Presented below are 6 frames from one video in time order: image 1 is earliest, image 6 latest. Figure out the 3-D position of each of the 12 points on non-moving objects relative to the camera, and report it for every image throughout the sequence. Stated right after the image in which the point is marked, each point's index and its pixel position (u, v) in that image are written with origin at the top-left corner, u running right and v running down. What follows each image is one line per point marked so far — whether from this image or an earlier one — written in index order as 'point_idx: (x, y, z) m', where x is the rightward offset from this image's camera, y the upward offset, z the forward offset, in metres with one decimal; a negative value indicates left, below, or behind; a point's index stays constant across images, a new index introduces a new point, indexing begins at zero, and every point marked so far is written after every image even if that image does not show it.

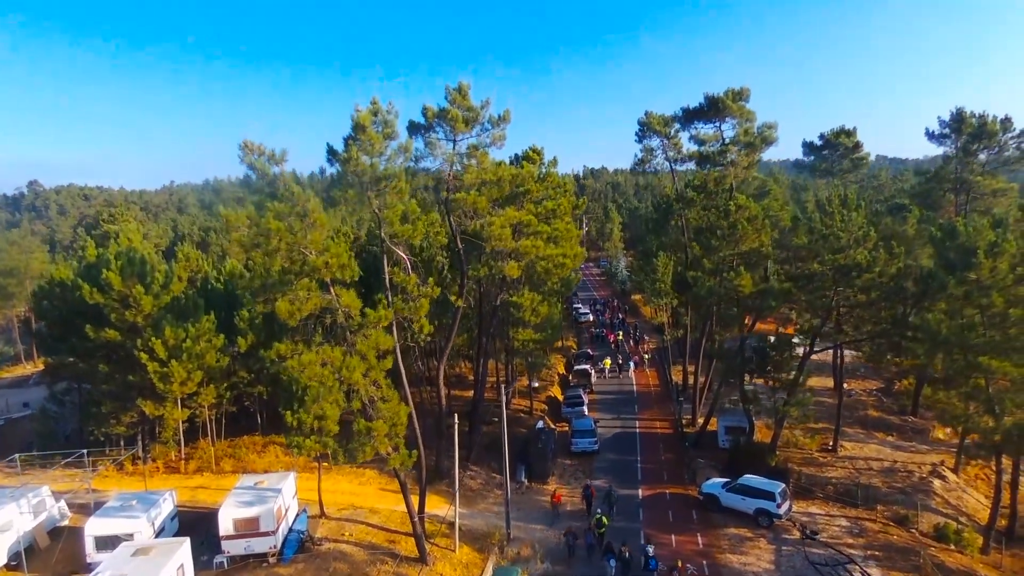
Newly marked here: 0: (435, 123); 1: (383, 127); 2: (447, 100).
0: (-2.3, +5.1, +19.4) m
1: (-3.1, +3.8, +15.0) m
2: (-1.9, +5.8, +19.1) m
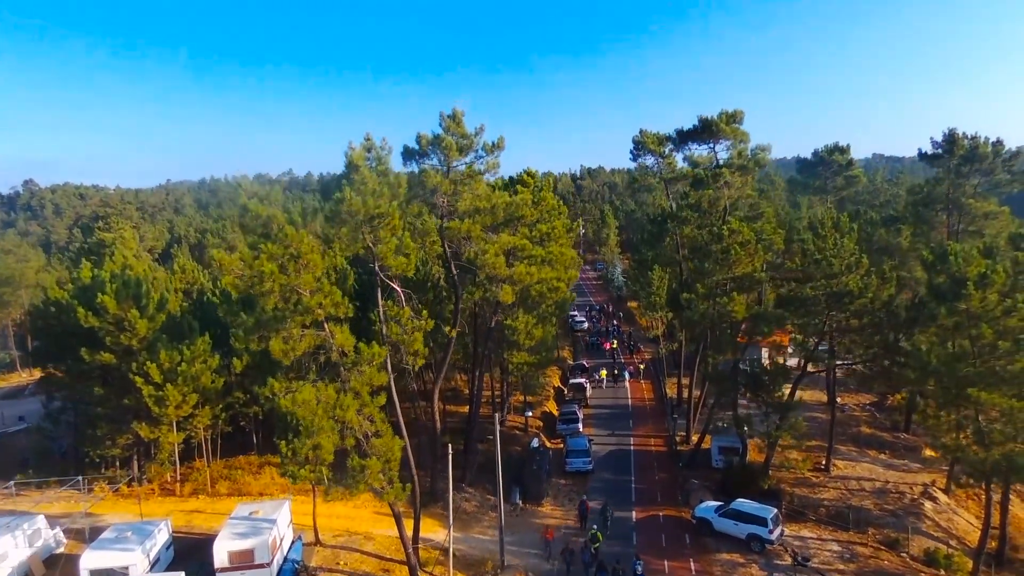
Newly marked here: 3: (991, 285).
0: (-2.5, +4.3, +19.4) m
1: (-3.3, +3.0, +15.1) m
2: (-2.1, +4.9, +19.2) m
3: (+13.5, +0.1, +17.4) m
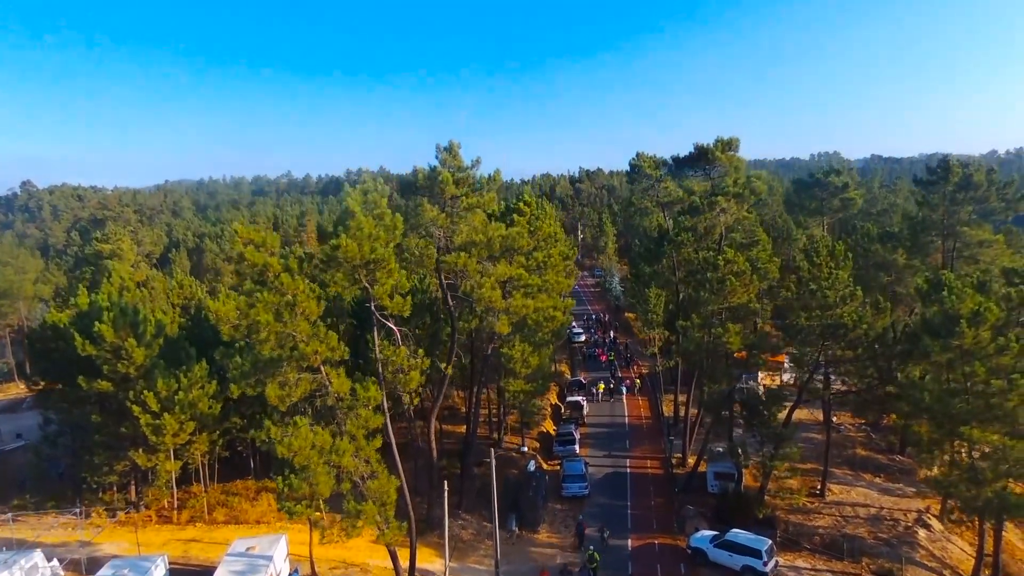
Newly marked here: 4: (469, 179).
0: (-2.6, +3.2, +19.5) m
1: (-3.4, +1.9, +15.1) m
2: (-2.2, +3.9, +19.2) m
3: (+13.3, -1.0, +17.5) m
4: (-1.4, +3.4, +19.8) m
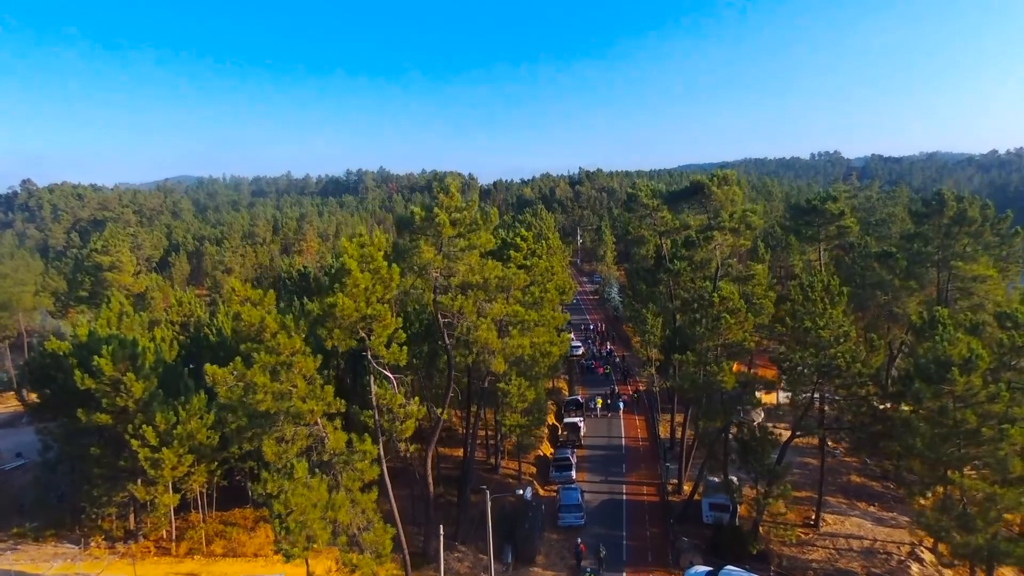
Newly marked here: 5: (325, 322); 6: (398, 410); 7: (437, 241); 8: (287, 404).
0: (-2.8, +1.9, +19.6) m
1: (-3.5, +0.6, +15.3) m
2: (-2.4, +2.6, +19.4) m
3: (+13.2, -2.3, +17.6) m
4: (-1.5, +2.1, +20.0) m
5: (-4.5, -0.8, +14.9) m
6: (-3.1, -3.3, +16.7) m
7: (-2.3, +1.5, +19.7) m
8: (-5.1, -2.6, +14.1) m
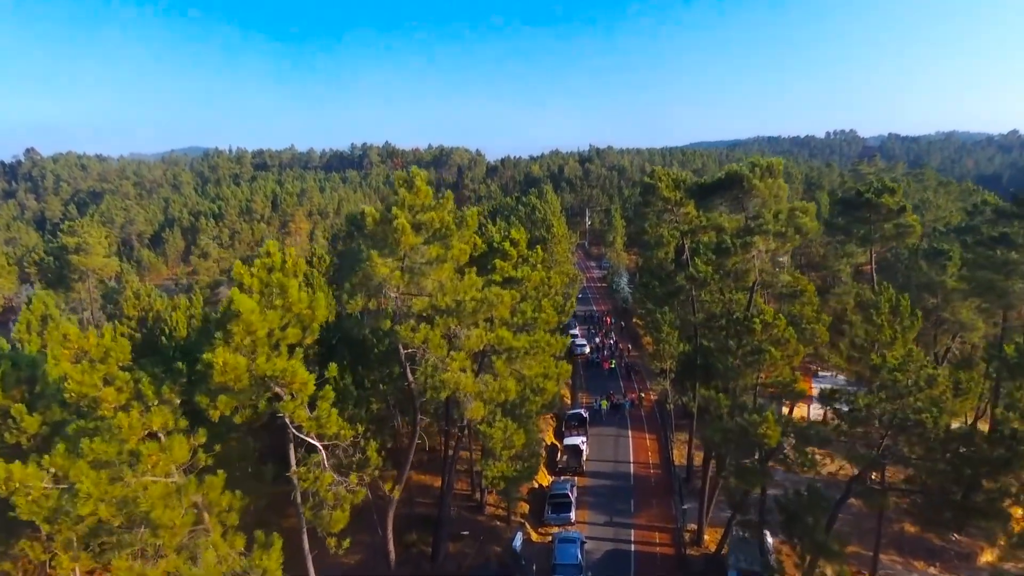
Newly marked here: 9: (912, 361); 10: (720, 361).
0: (-3.2, +1.3, +14.8) m
1: (-4.0, -0.1, +10.6) m
2: (-2.8, +2.0, +14.6) m
3: (+12.7, -3.2, +12.8) m
4: (-1.9, +1.5, +15.2) m
5: (-5.0, -1.5, +10.2) m
6: (-3.6, -3.9, +12.1) m
7: (-2.8, +0.9, +14.9) m
8: (-5.7, -3.4, +9.5) m
9: (+10.5, -1.8, +16.1) m
10: (+6.3, -2.2, +18.7) m
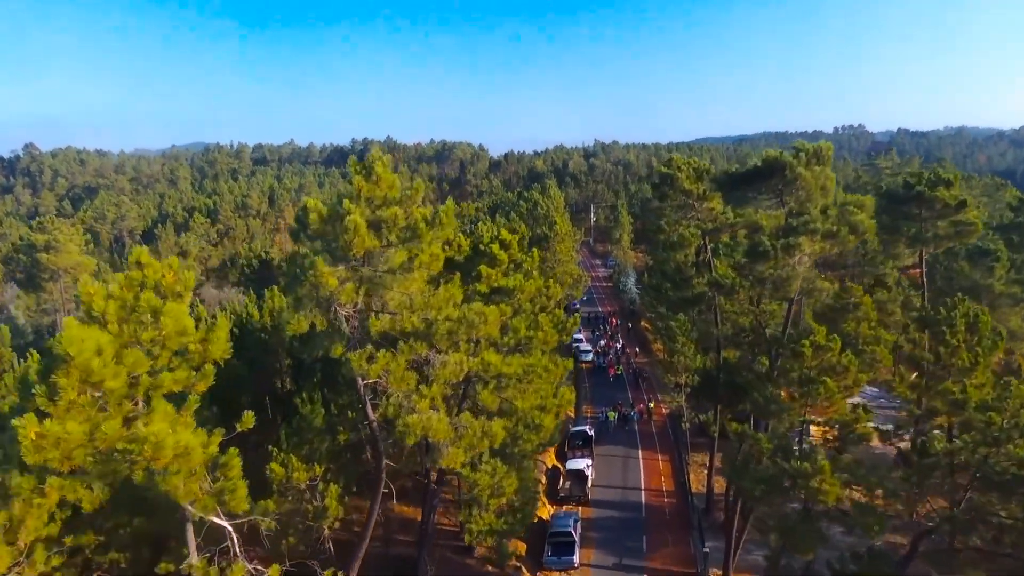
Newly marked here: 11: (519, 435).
0: (-3.4, +1.1, +11.5) m
1: (-4.3, -0.4, +7.2) m
2: (-3.0, +1.7, +11.2) m
3: (+12.4, -3.5, +9.4) m
4: (-2.2, +1.2, +11.8) m
5: (-5.3, -1.9, +6.9) m
6: (-3.9, -4.3, +8.8) m
7: (-3.0, +0.6, +11.6) m
8: (-6.0, -3.7, +6.2) m
9: (+10.3, -2.1, +12.7) m
10: (+6.0, -2.5, +15.3) m
11: (+0.2, -3.6, +15.6) m
